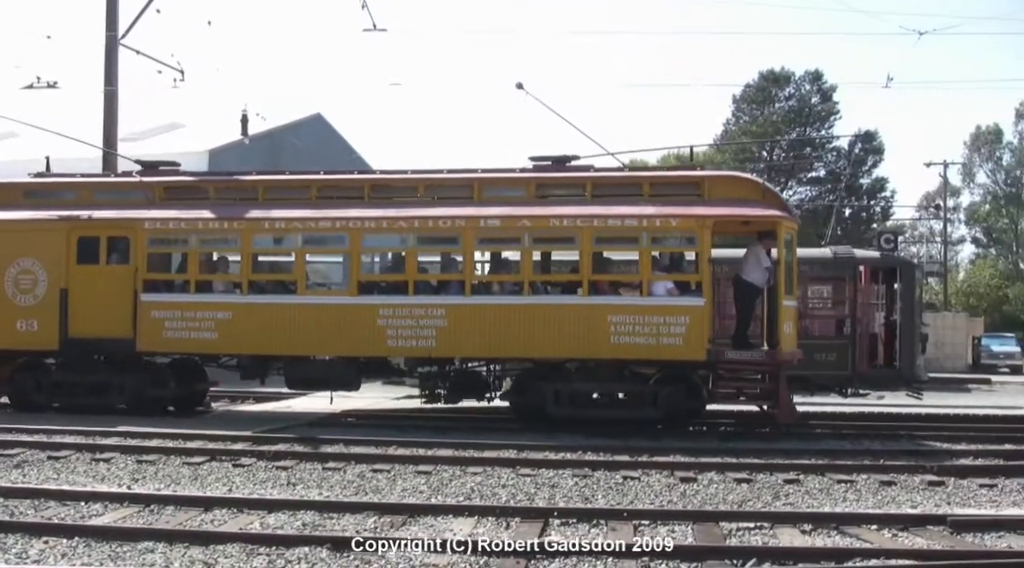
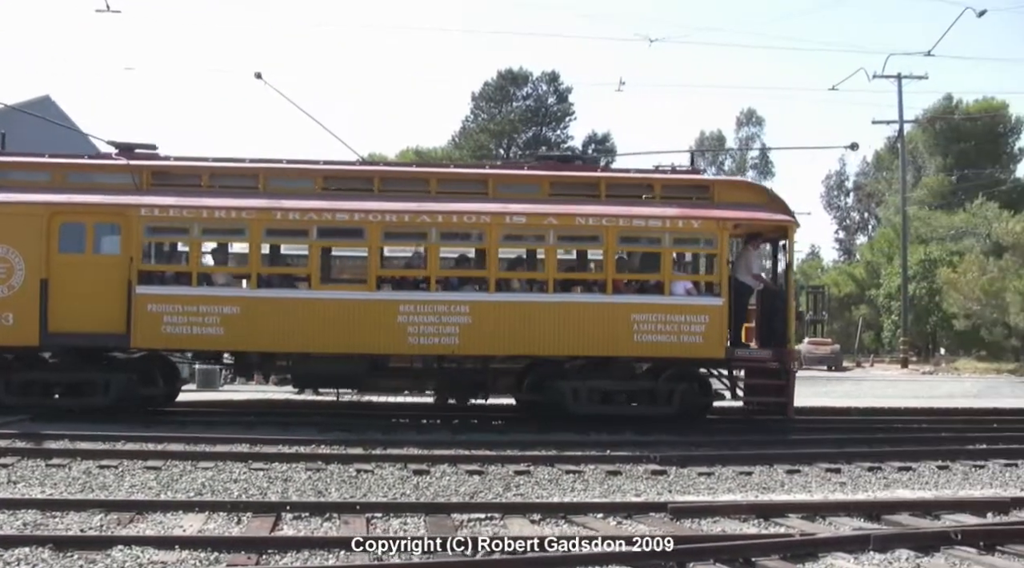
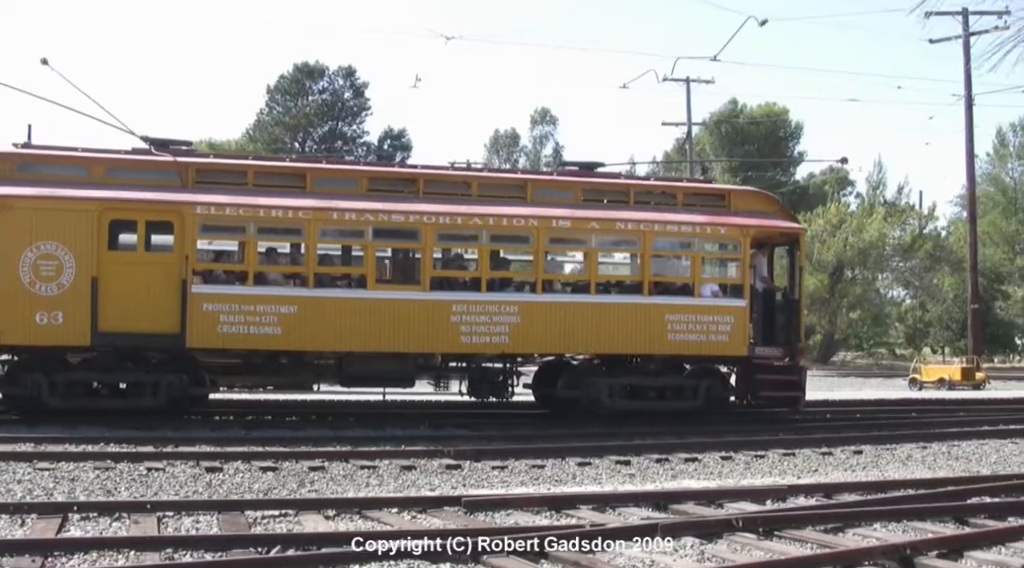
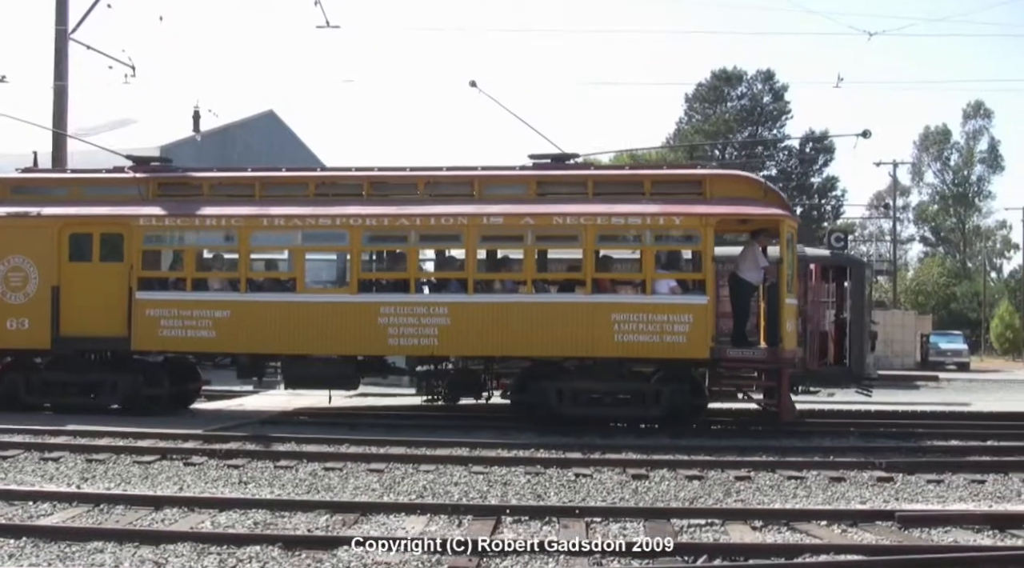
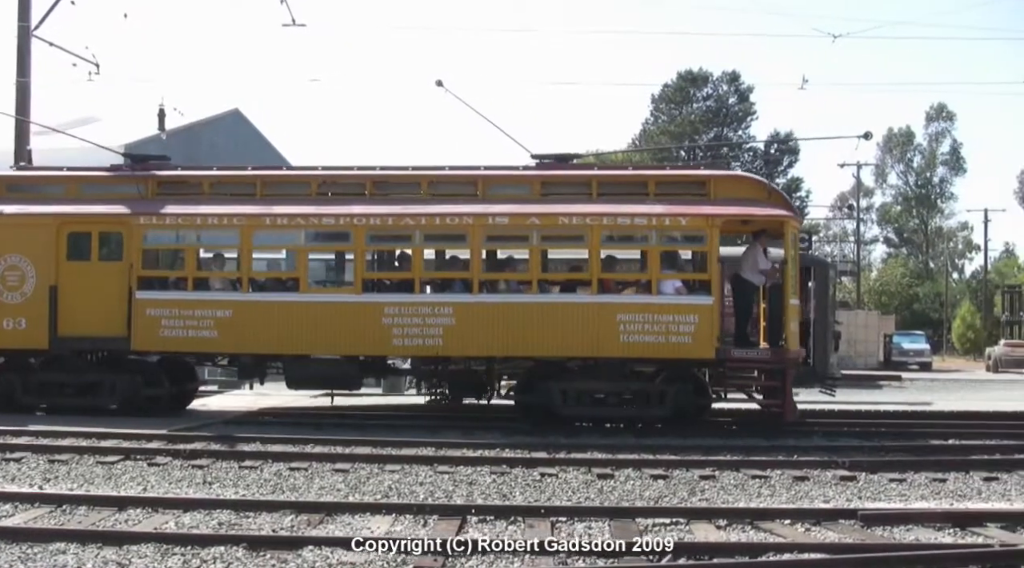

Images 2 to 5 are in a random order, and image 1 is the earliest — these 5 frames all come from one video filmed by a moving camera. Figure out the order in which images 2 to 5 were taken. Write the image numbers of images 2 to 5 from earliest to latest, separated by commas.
4, 5, 2, 3
